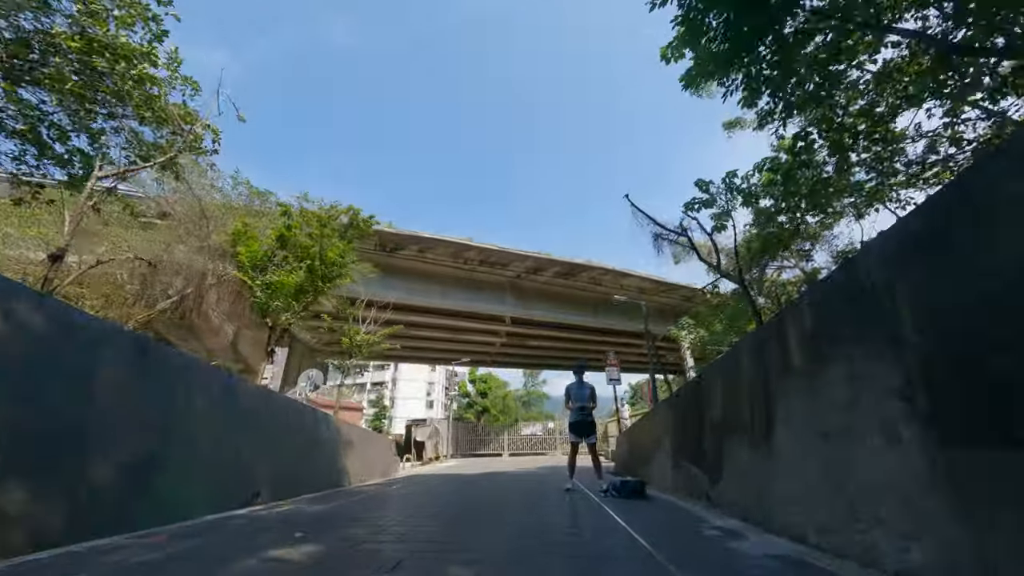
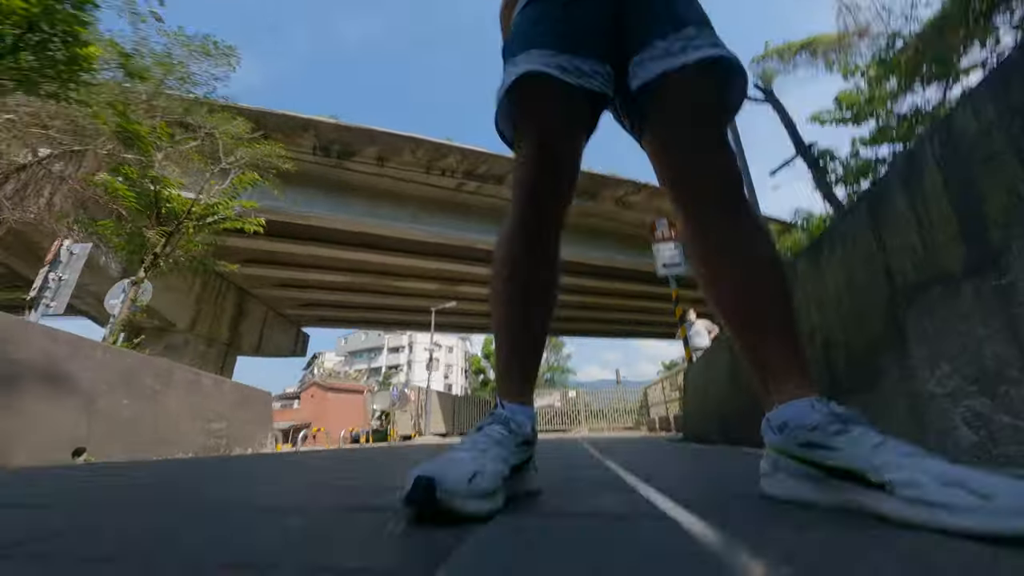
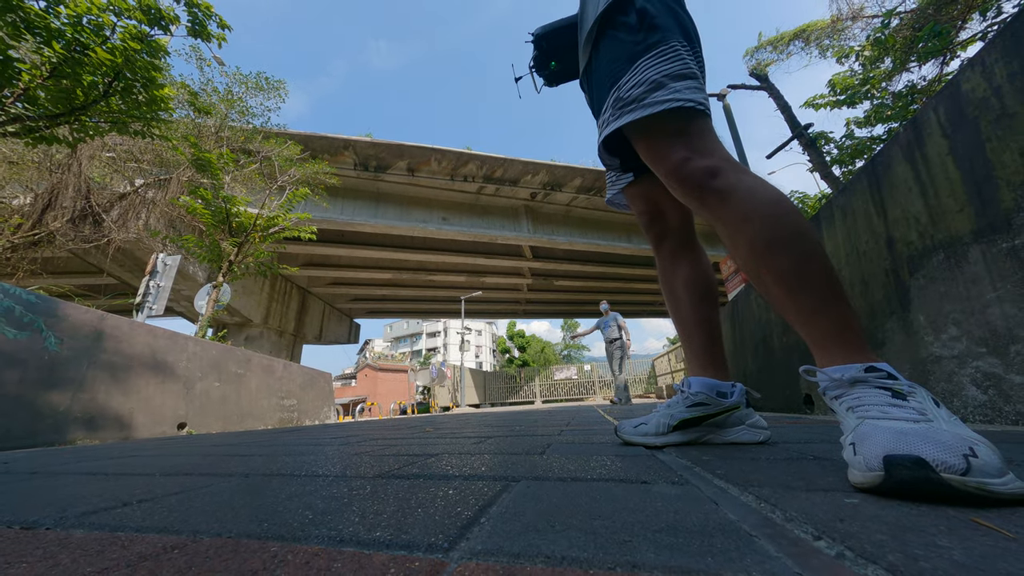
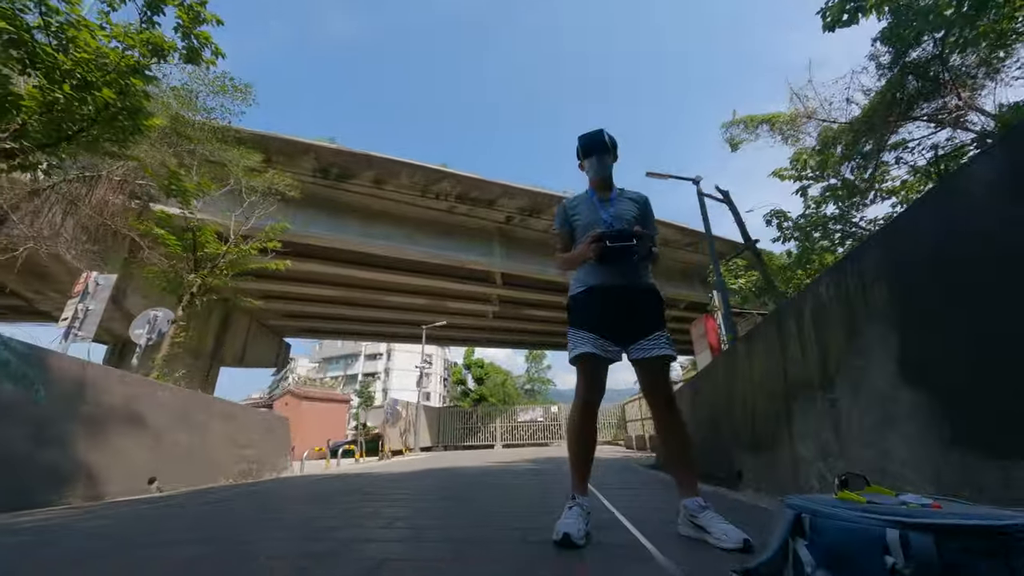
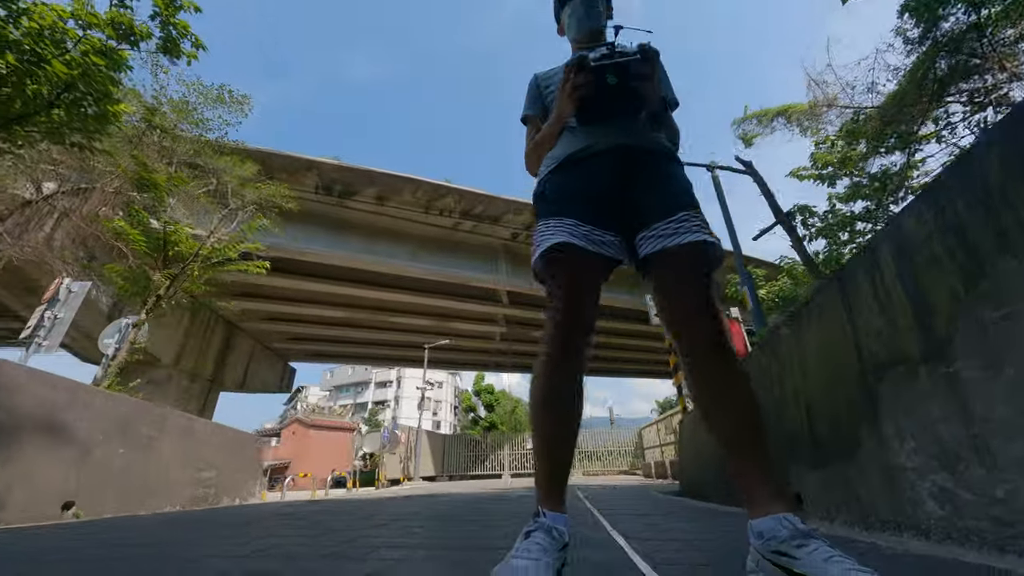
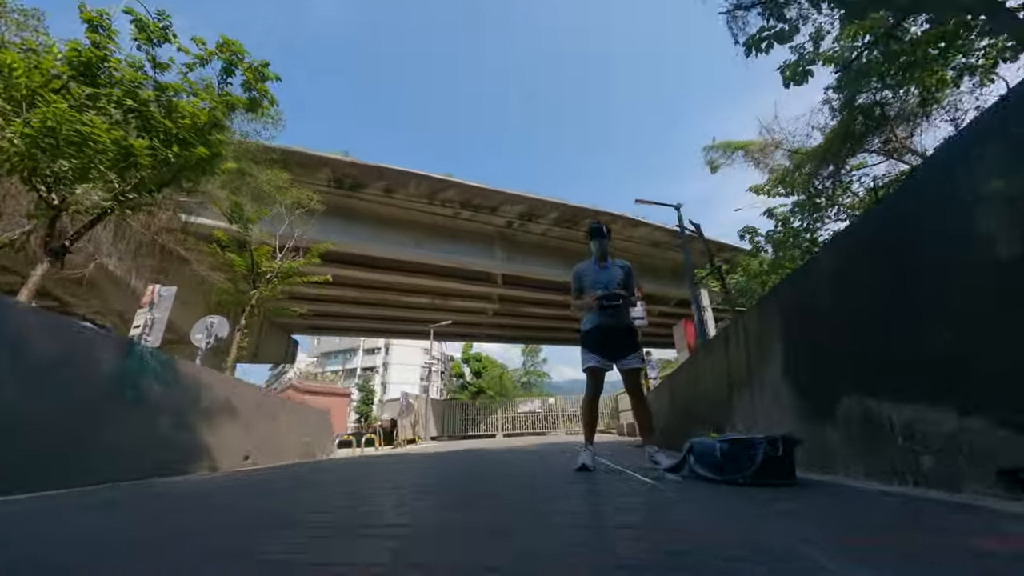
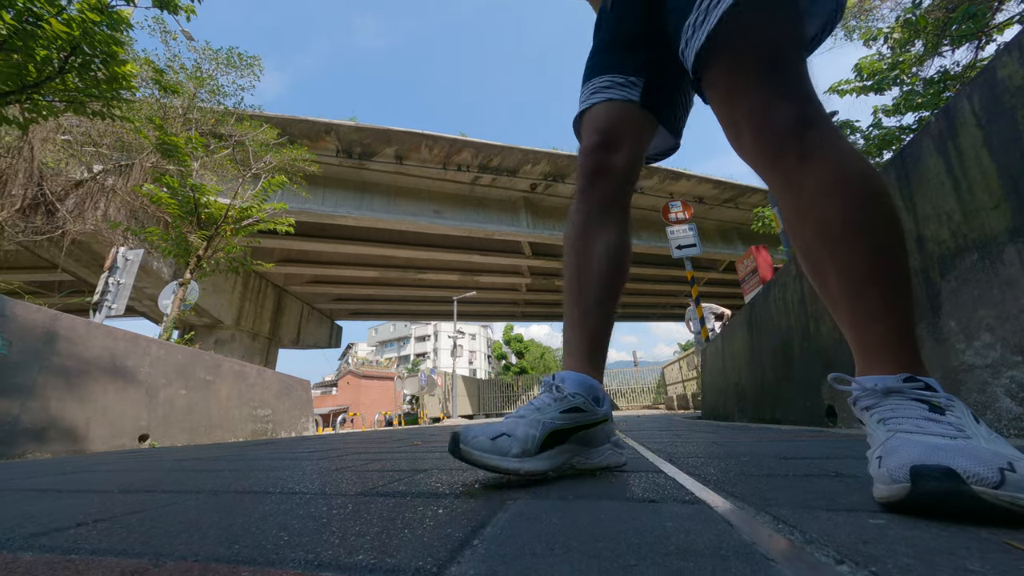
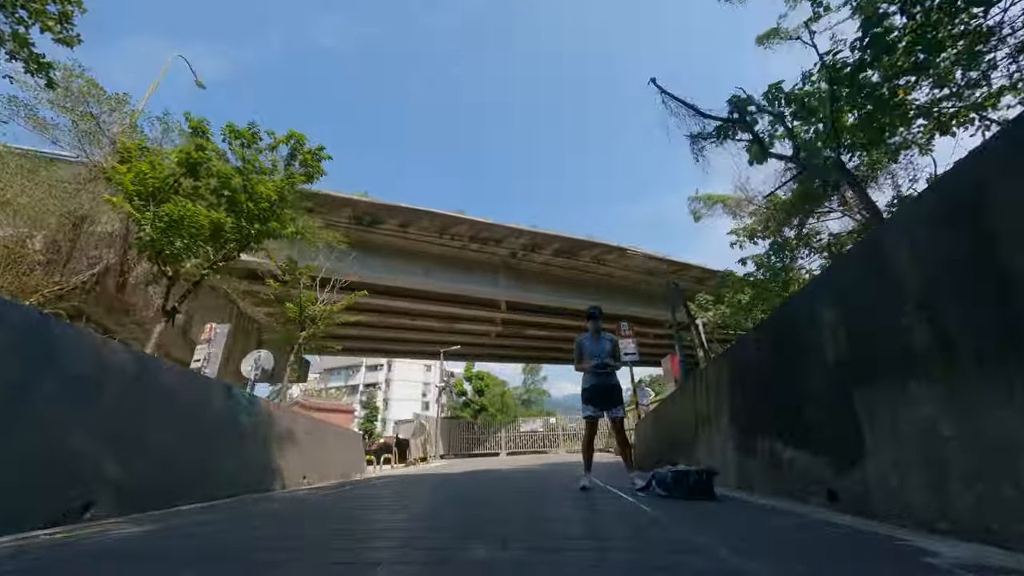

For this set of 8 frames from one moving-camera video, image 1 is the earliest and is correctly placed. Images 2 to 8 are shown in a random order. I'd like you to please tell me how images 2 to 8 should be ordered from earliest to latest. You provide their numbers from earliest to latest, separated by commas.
8, 6, 4, 5, 2, 7, 3
